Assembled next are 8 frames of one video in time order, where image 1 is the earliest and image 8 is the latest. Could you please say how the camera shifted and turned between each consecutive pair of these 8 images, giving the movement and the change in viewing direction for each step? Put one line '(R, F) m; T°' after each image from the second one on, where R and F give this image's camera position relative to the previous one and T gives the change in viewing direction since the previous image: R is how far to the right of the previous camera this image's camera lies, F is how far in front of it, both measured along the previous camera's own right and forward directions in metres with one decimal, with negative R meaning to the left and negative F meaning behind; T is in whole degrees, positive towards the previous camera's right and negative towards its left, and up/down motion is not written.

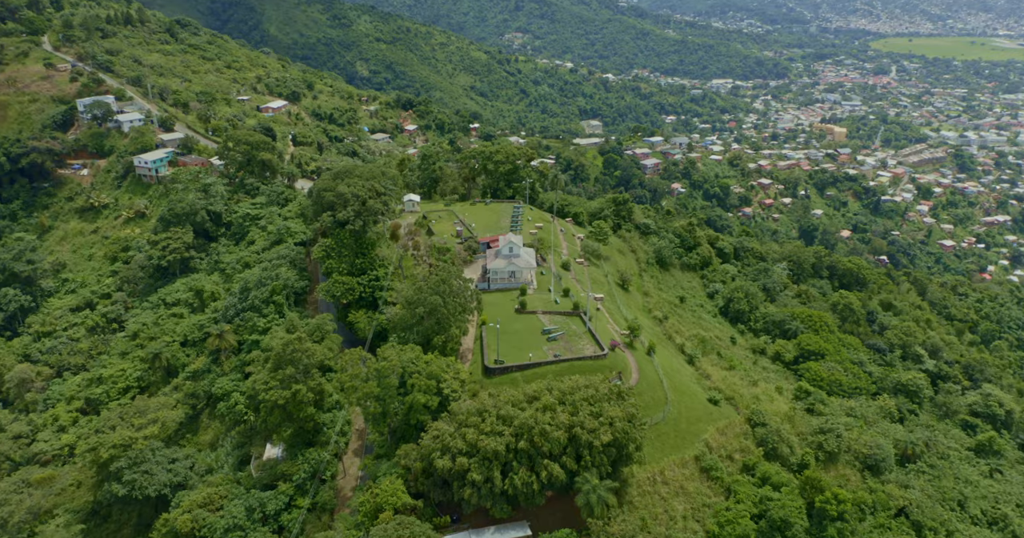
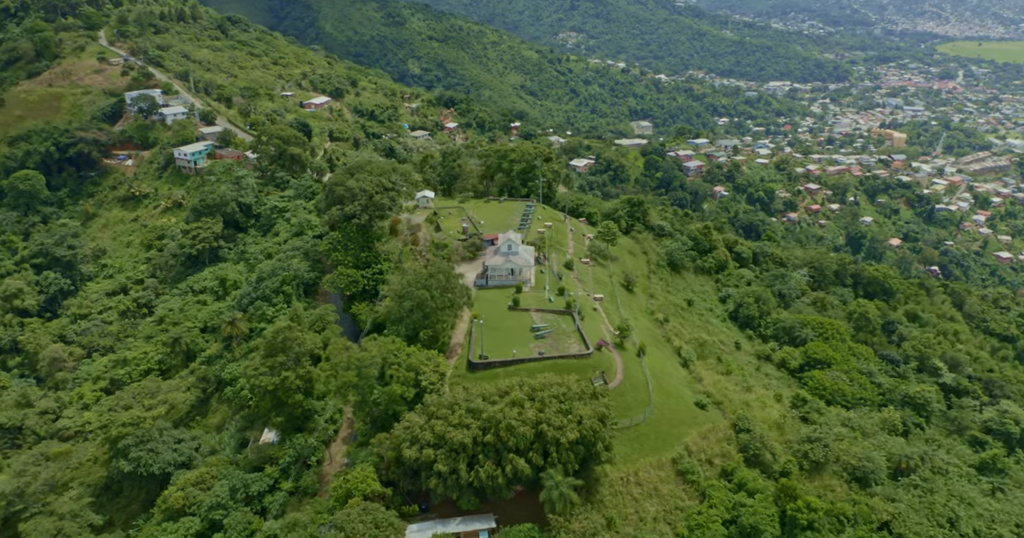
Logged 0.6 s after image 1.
(+2.8, -0.1) m; -3°
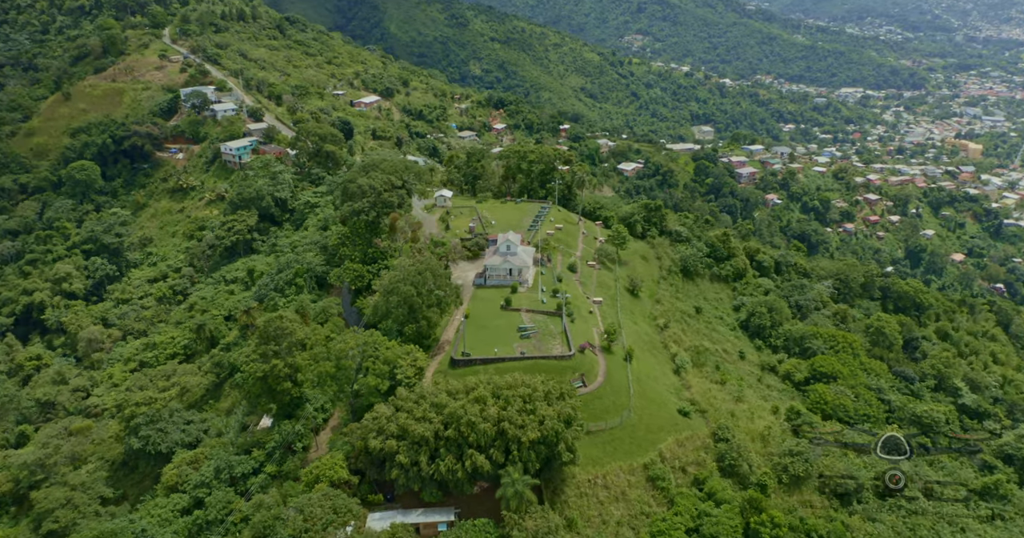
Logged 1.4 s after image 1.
(+3.4, -0.2) m; -4°
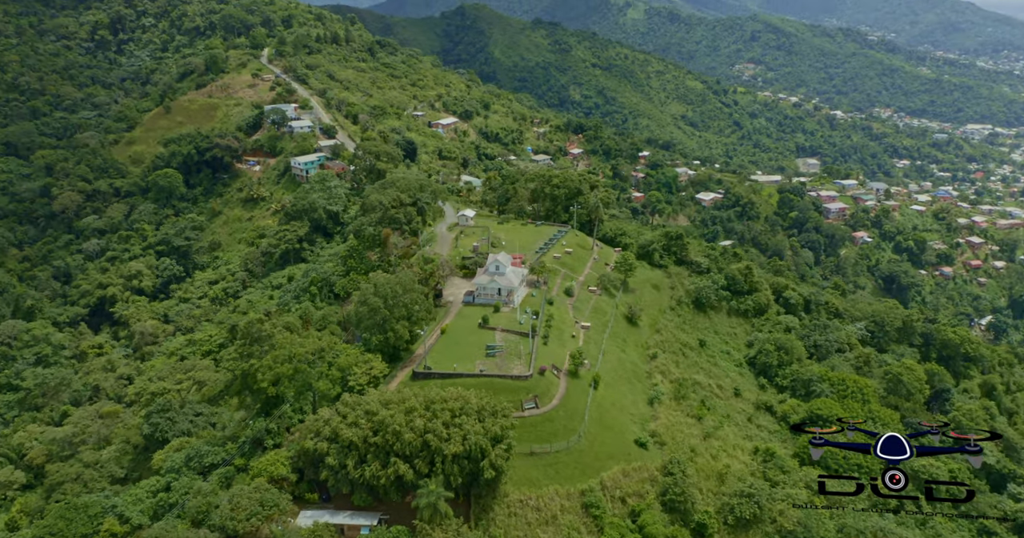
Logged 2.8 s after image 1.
(+6.3, -0.4) m; -7°
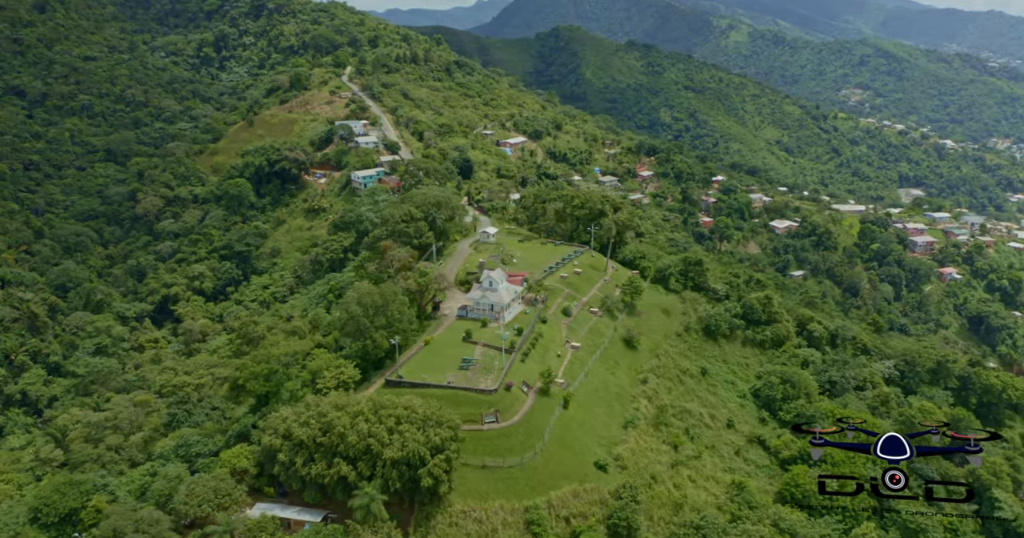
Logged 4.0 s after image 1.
(+5.7, -0.6) m; -6°
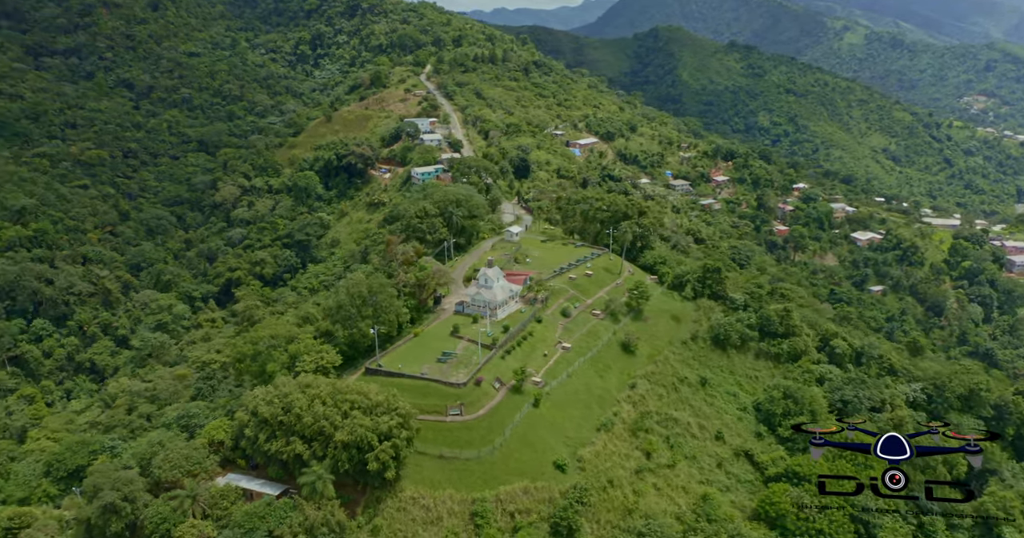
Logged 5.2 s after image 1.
(+5.8, -0.5) m; -6°
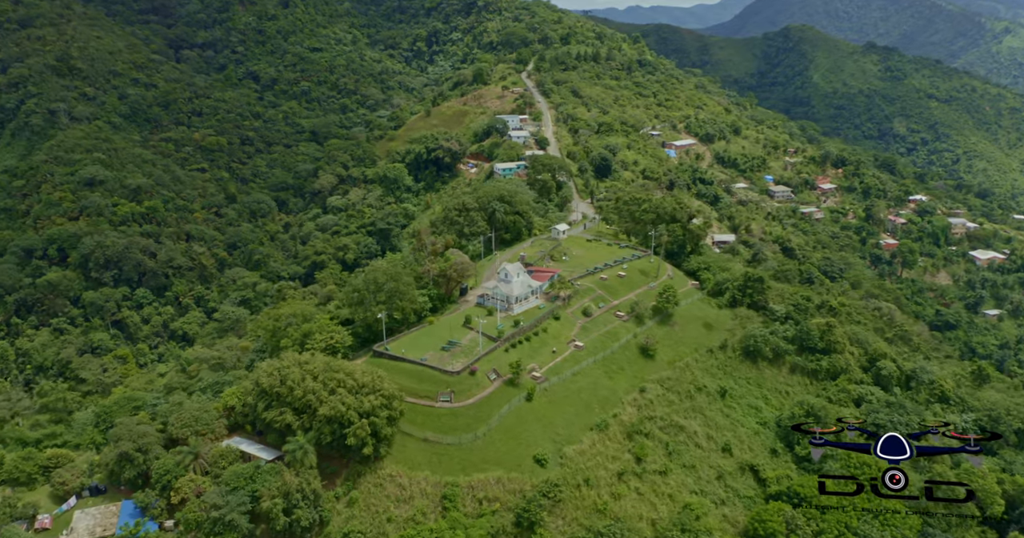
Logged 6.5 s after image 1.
(+5.9, -0.5) m; -8°
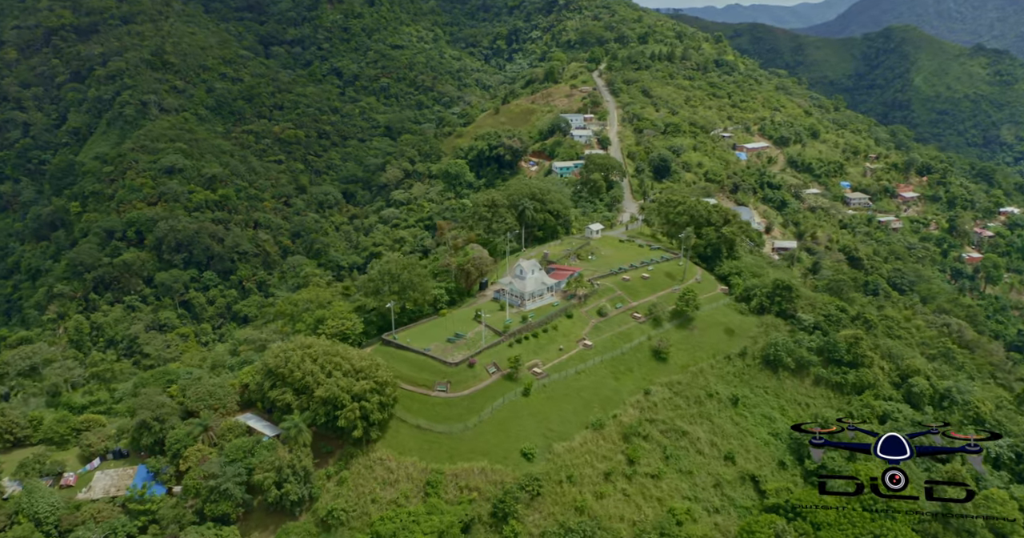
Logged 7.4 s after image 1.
(+4.2, -0.6) m; -6°
